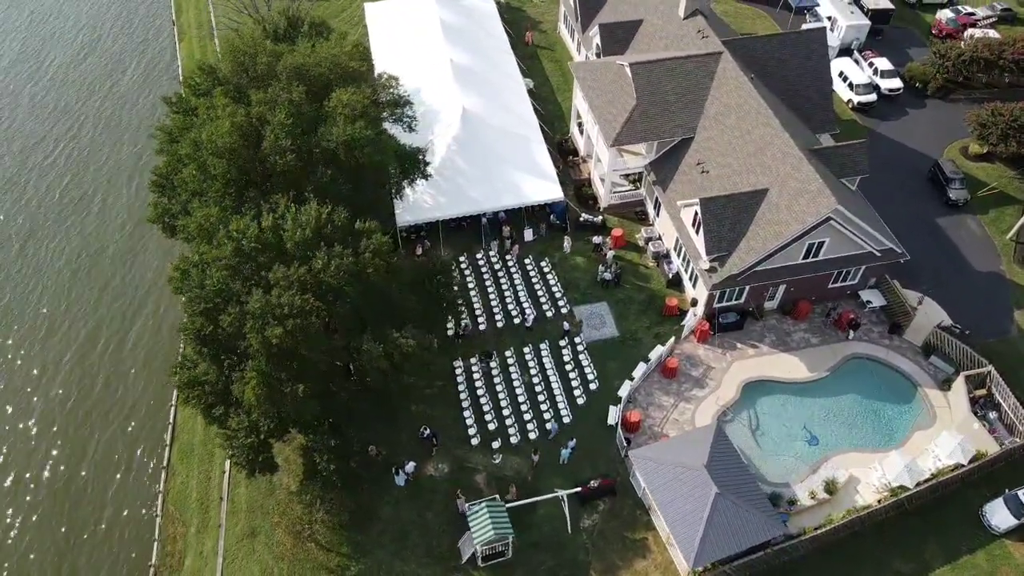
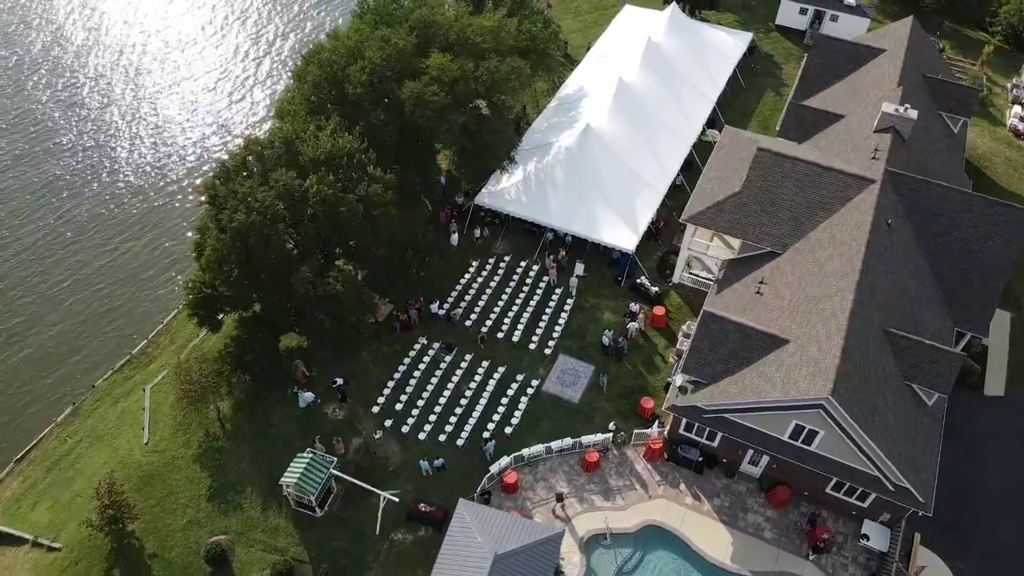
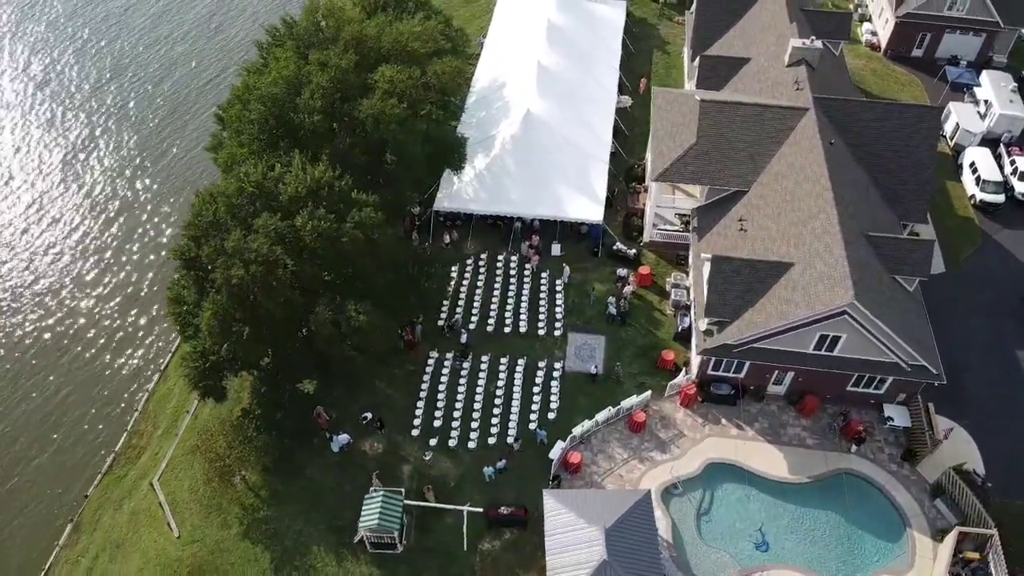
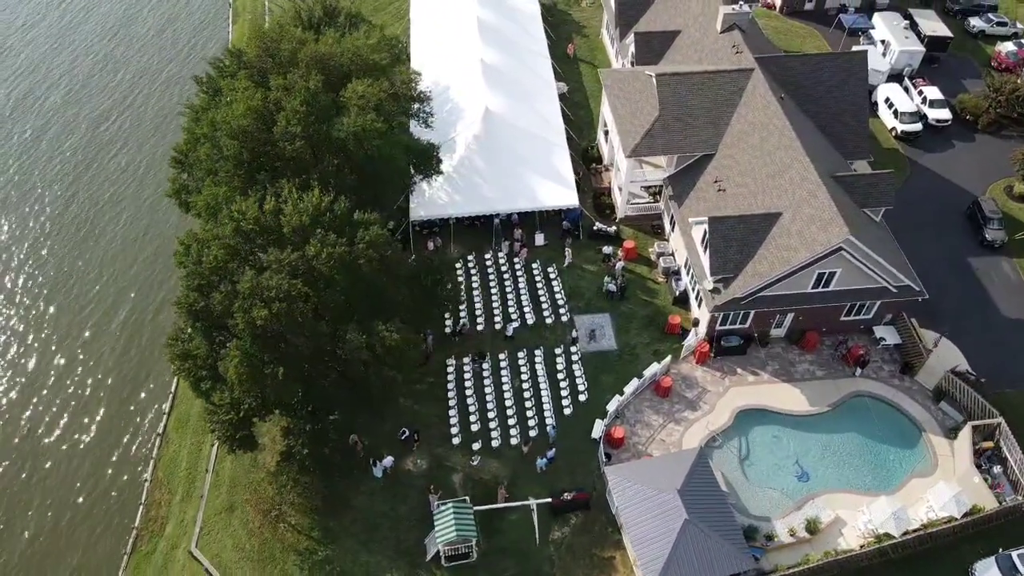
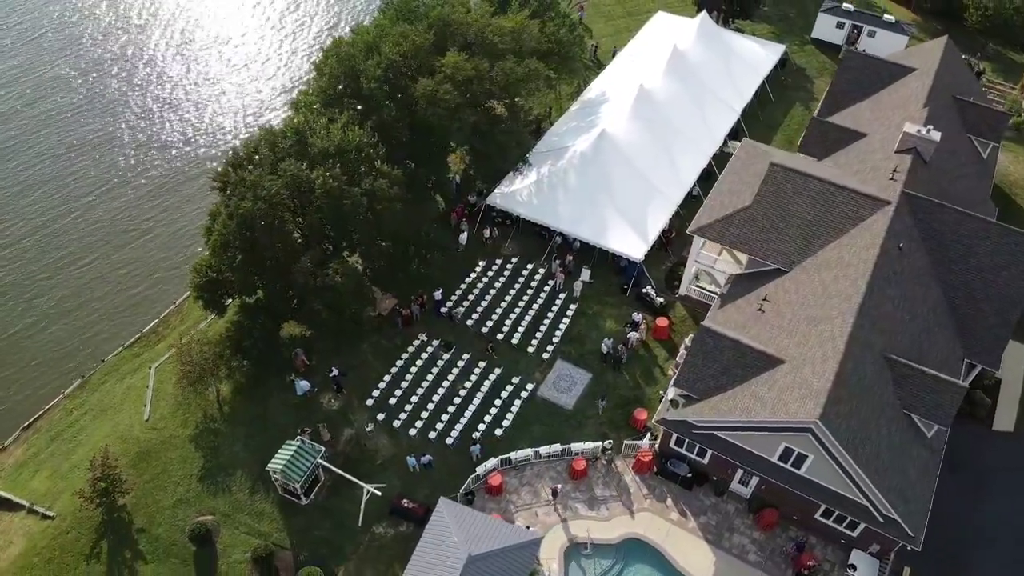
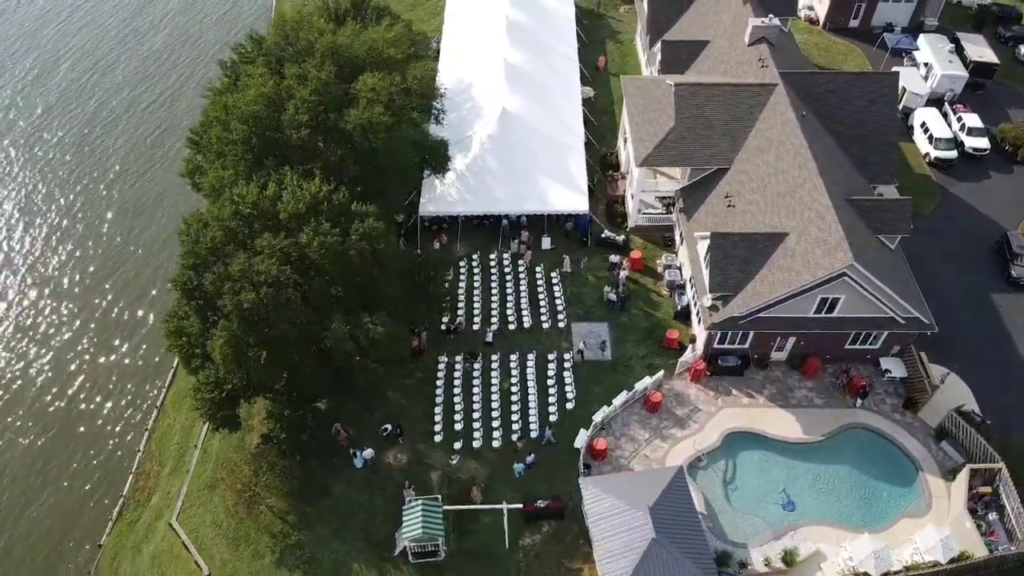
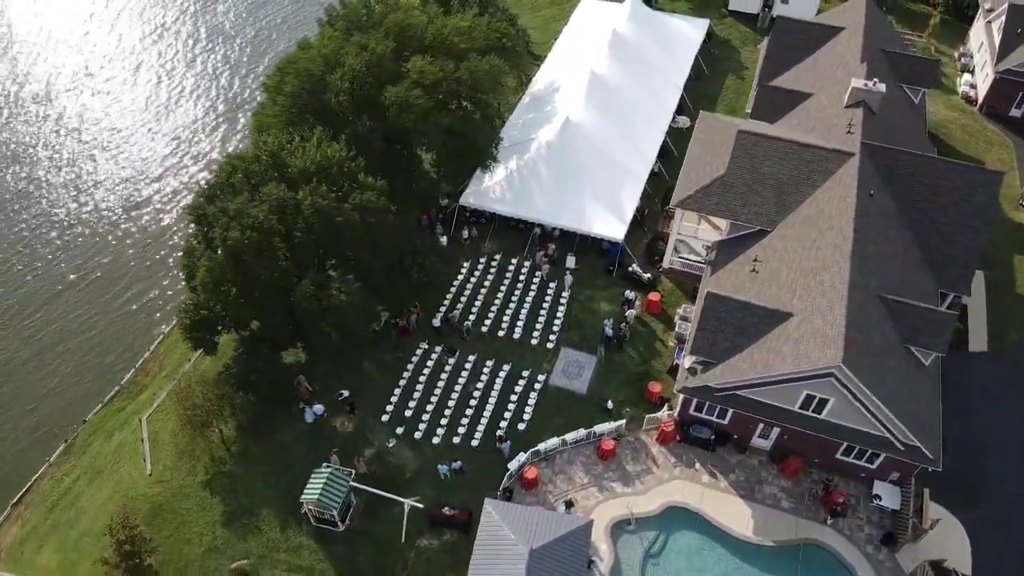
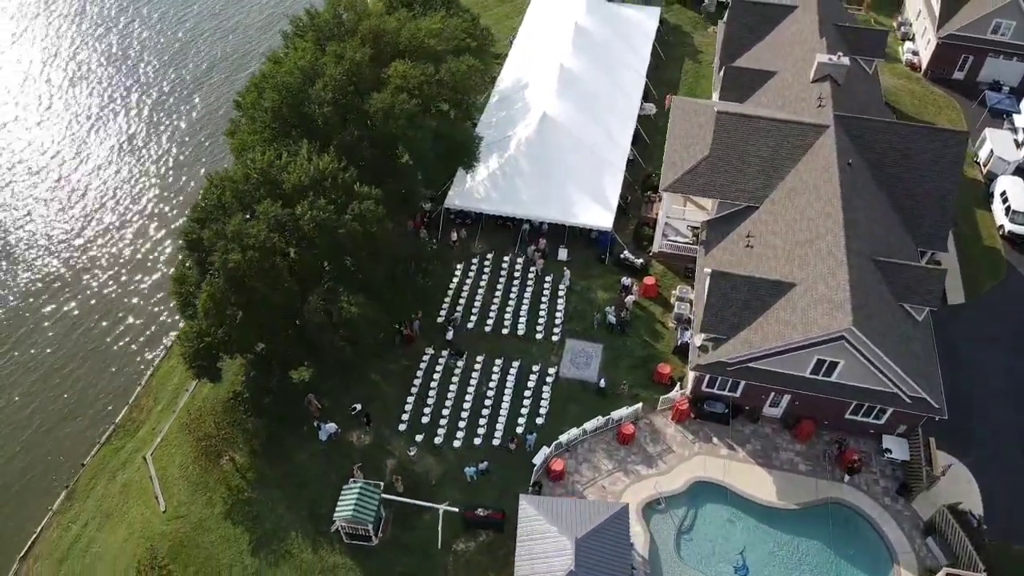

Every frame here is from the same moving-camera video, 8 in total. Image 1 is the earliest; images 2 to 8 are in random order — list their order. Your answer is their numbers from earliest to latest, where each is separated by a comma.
4, 6, 3, 8, 7, 2, 5
